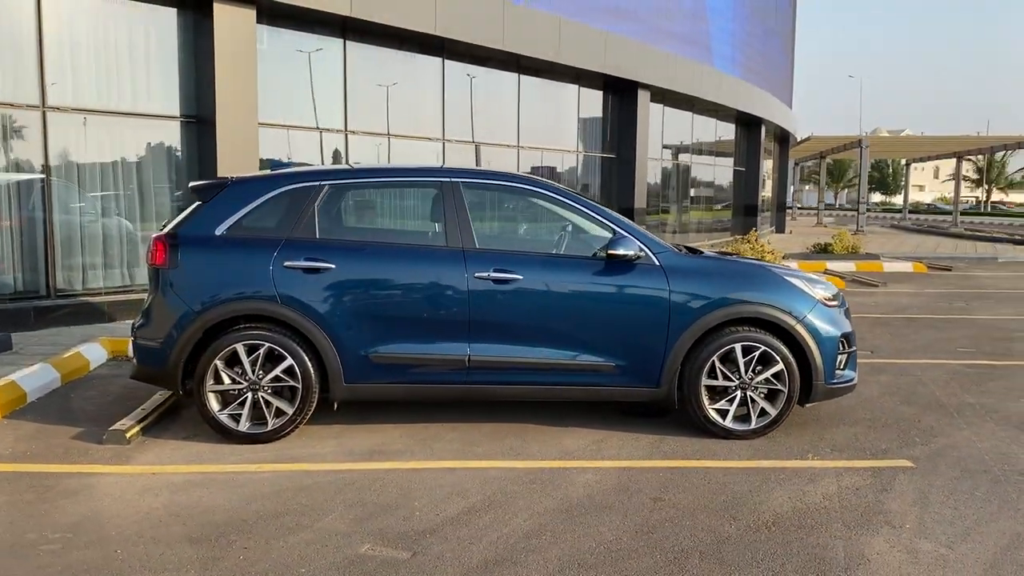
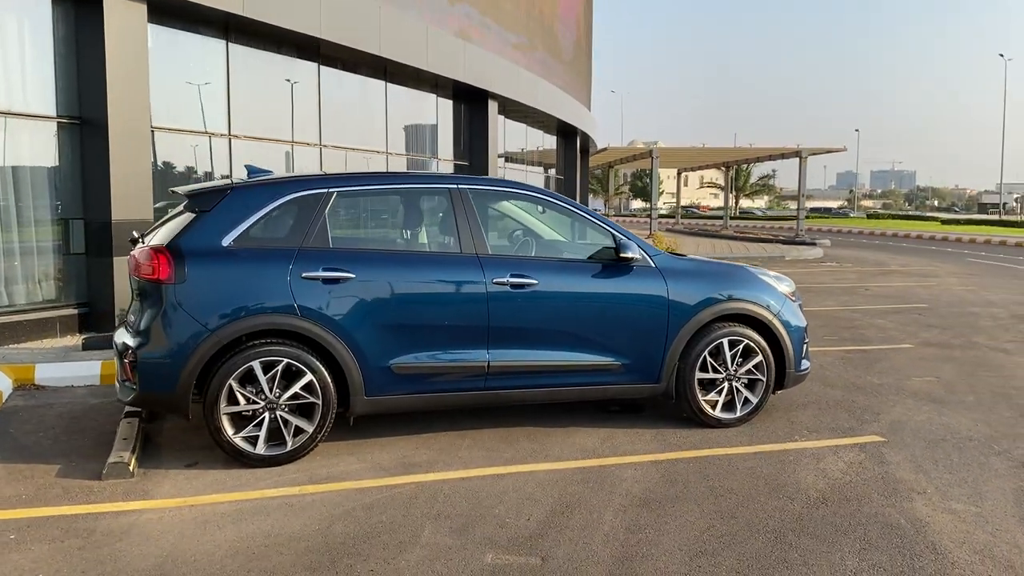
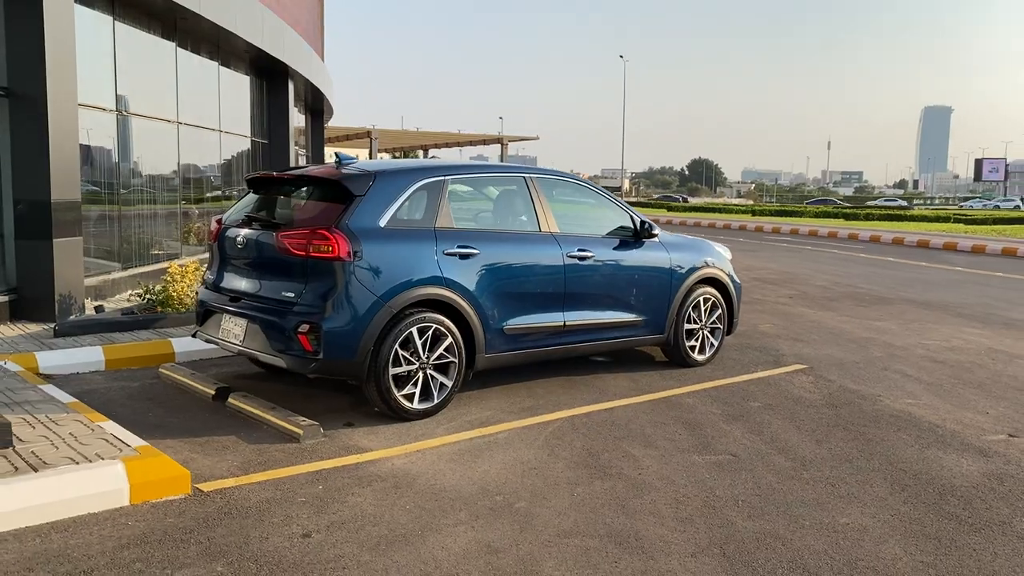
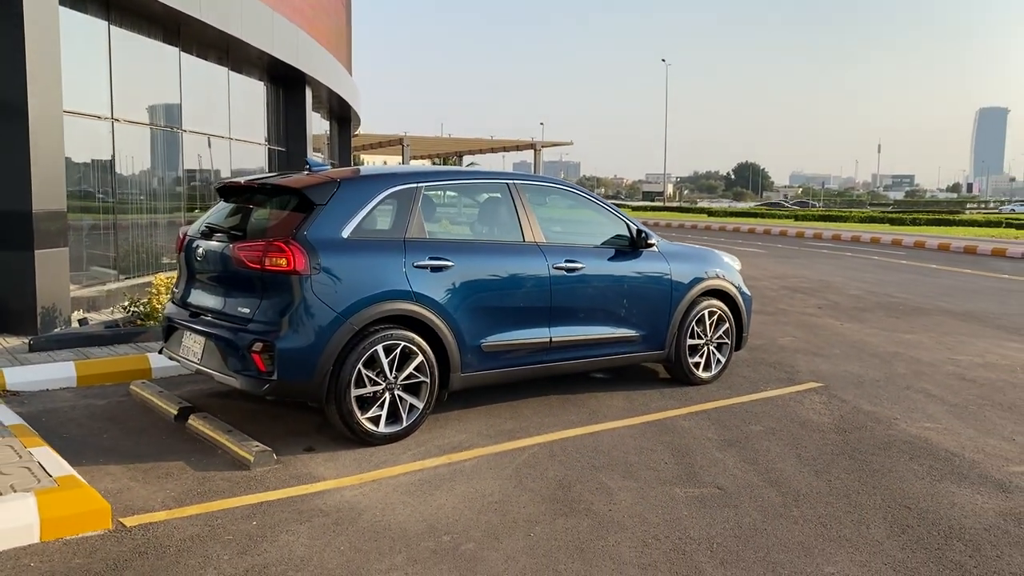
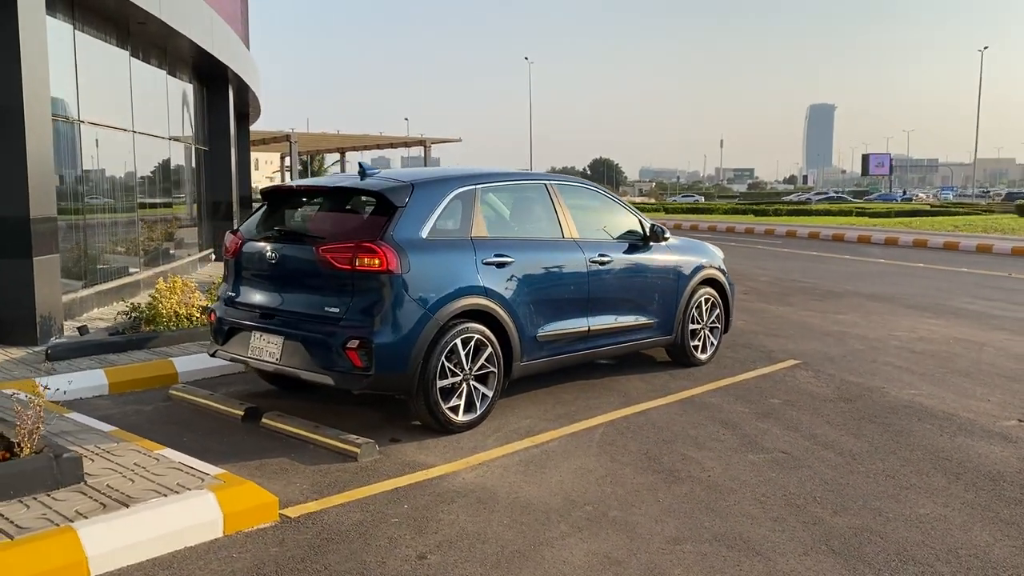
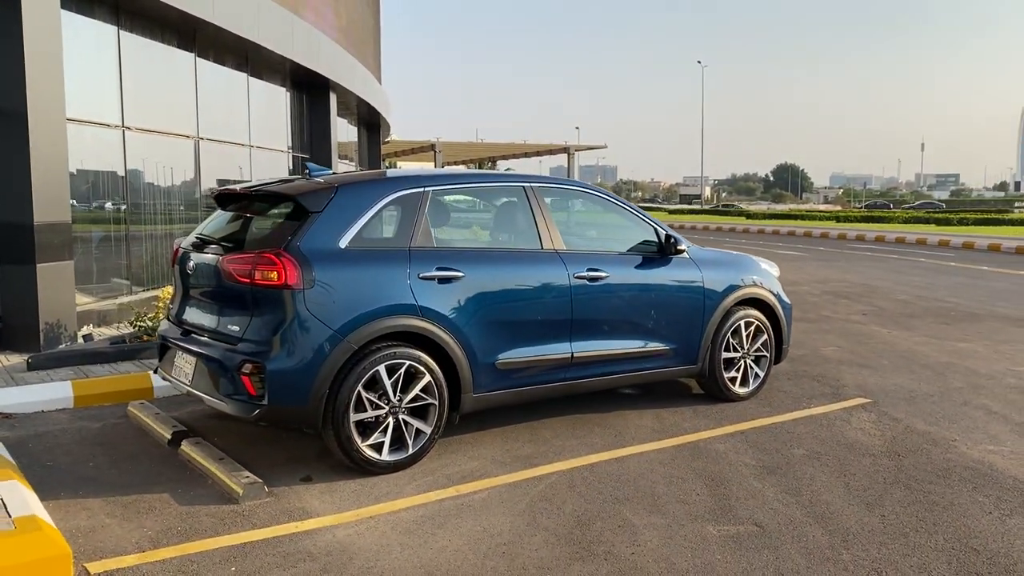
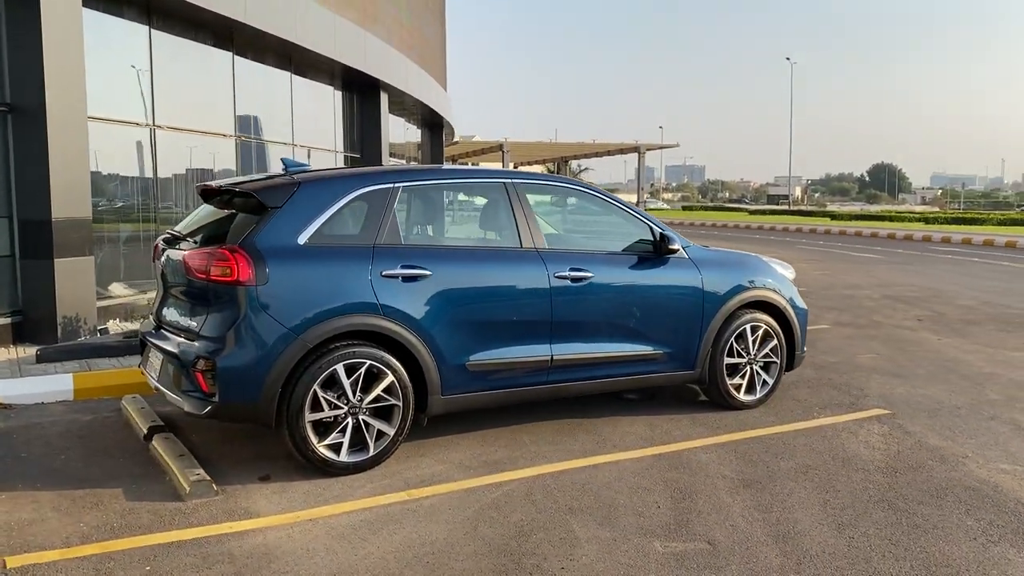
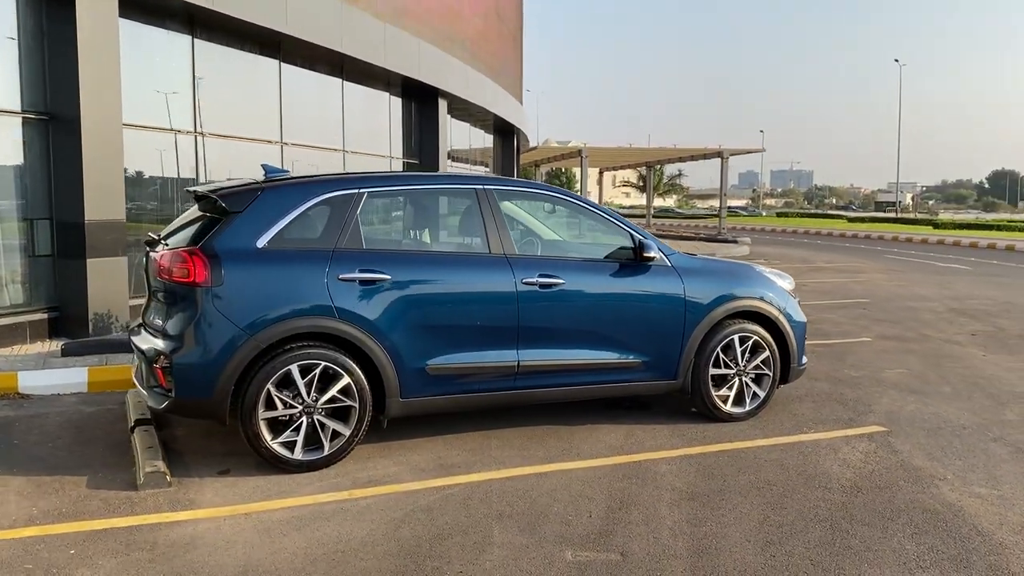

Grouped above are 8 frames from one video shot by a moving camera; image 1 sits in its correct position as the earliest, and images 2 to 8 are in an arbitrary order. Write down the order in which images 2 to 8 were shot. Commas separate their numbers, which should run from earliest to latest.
2, 8, 7, 6, 4, 3, 5
